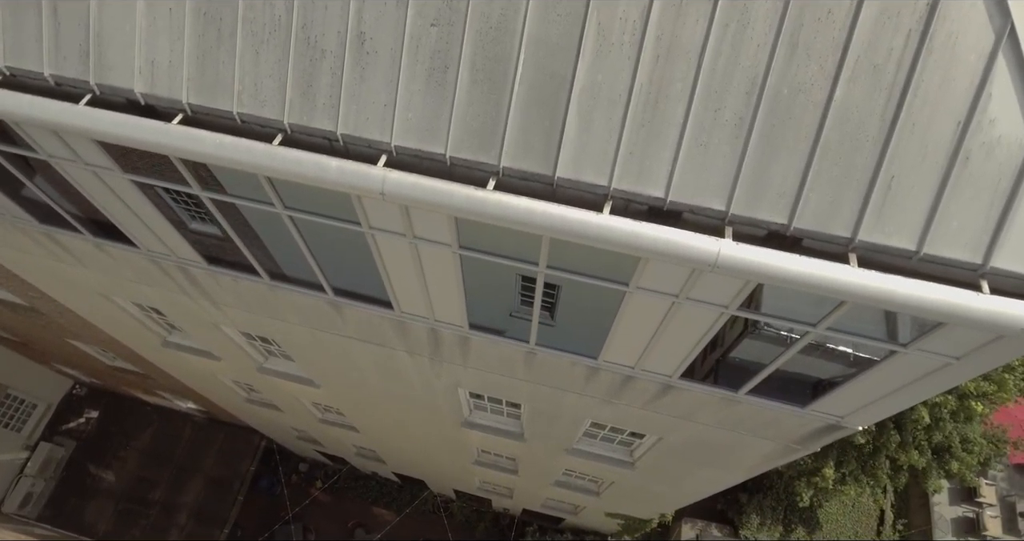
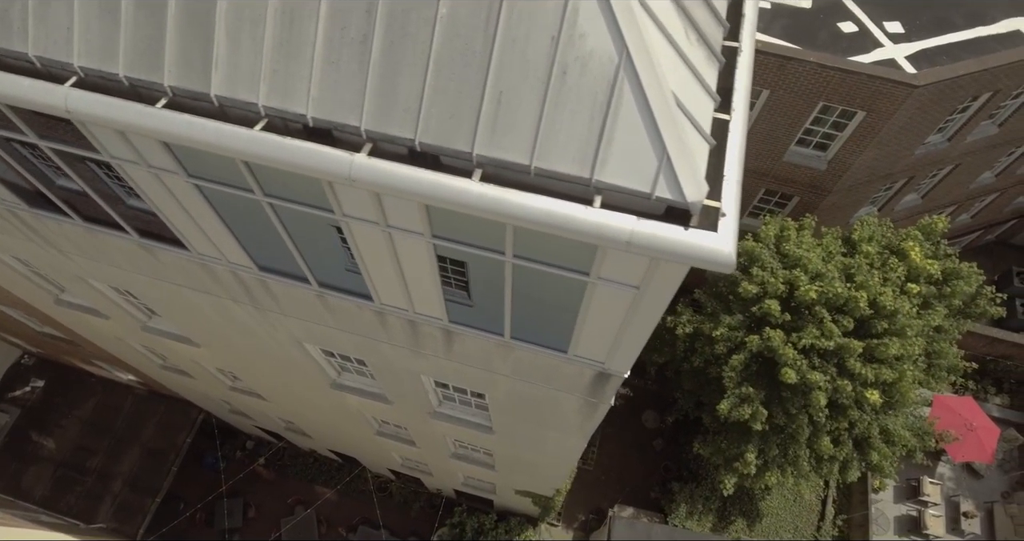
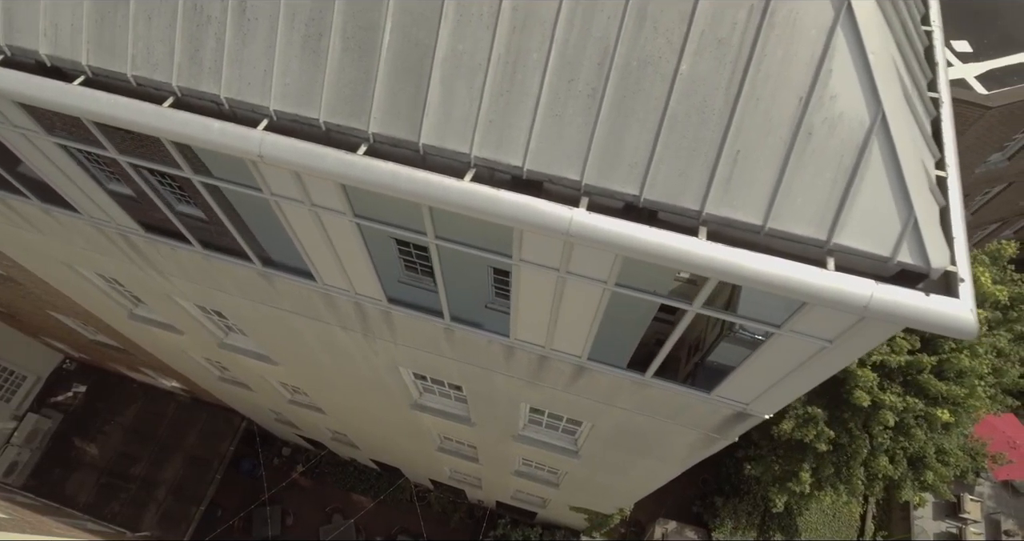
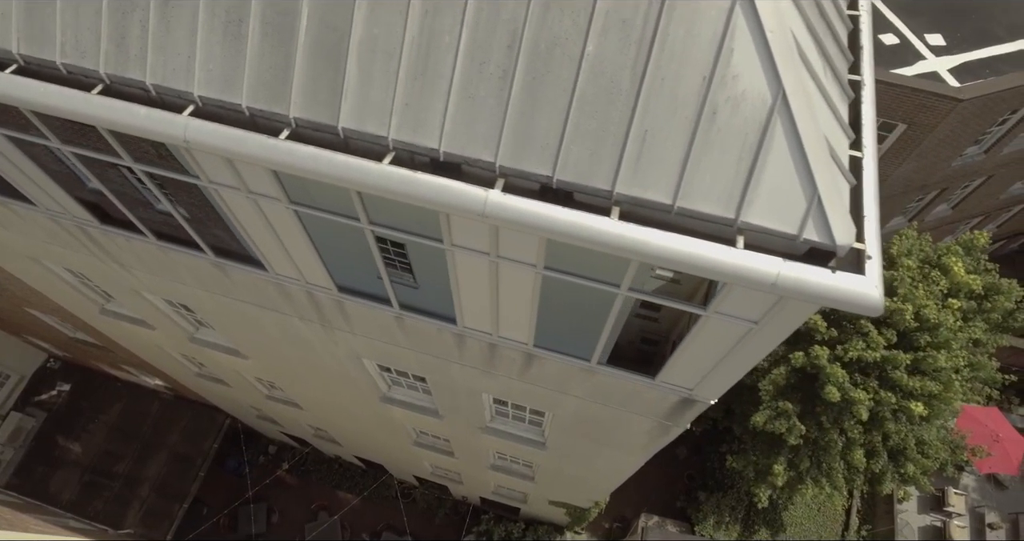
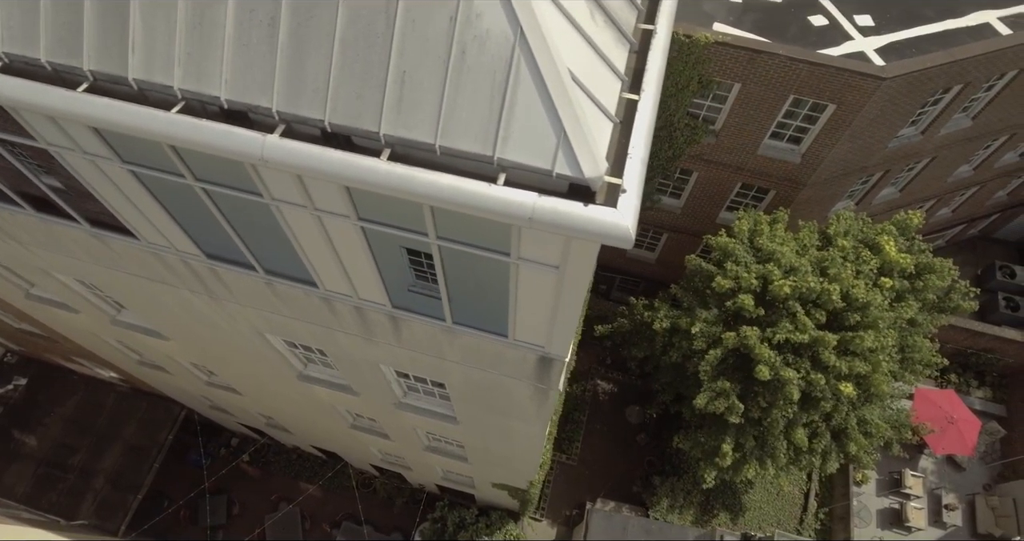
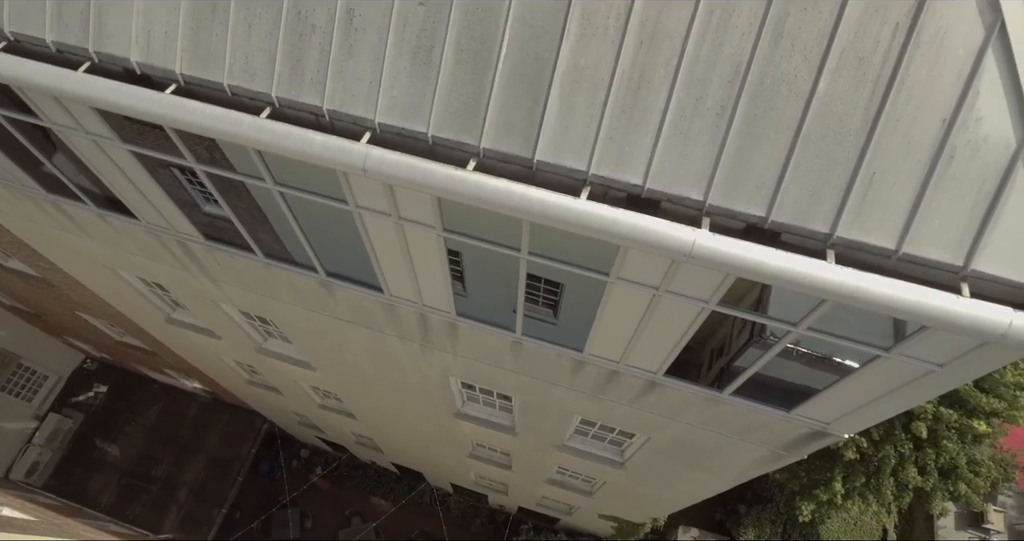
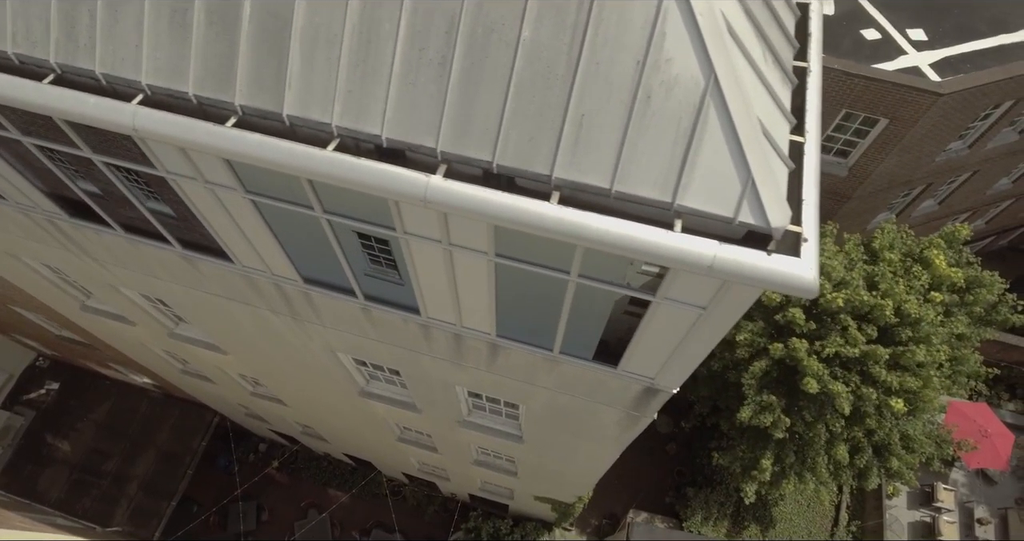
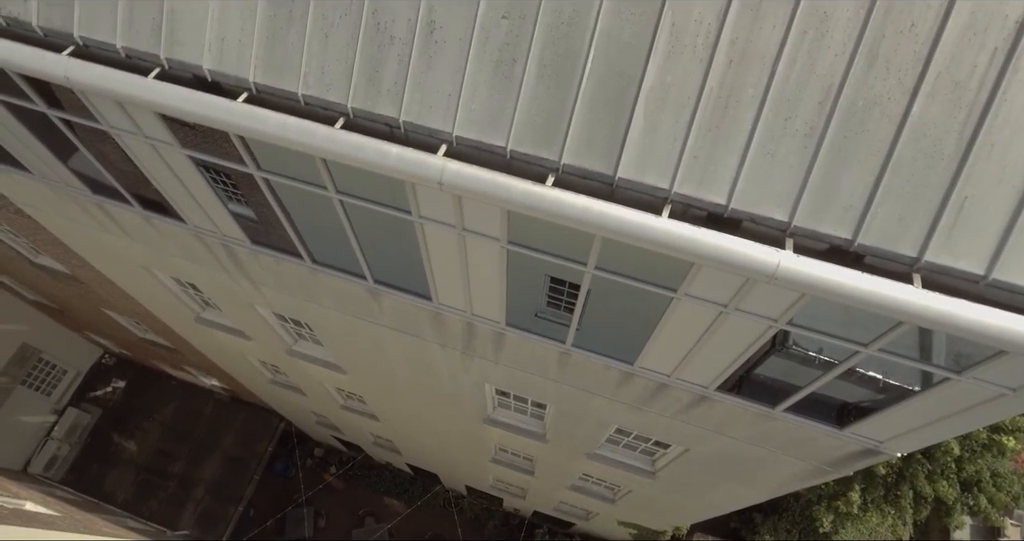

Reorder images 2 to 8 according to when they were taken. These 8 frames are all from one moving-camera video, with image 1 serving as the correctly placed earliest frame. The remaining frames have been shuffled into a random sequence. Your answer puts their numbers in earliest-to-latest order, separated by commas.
8, 6, 3, 4, 7, 2, 5
